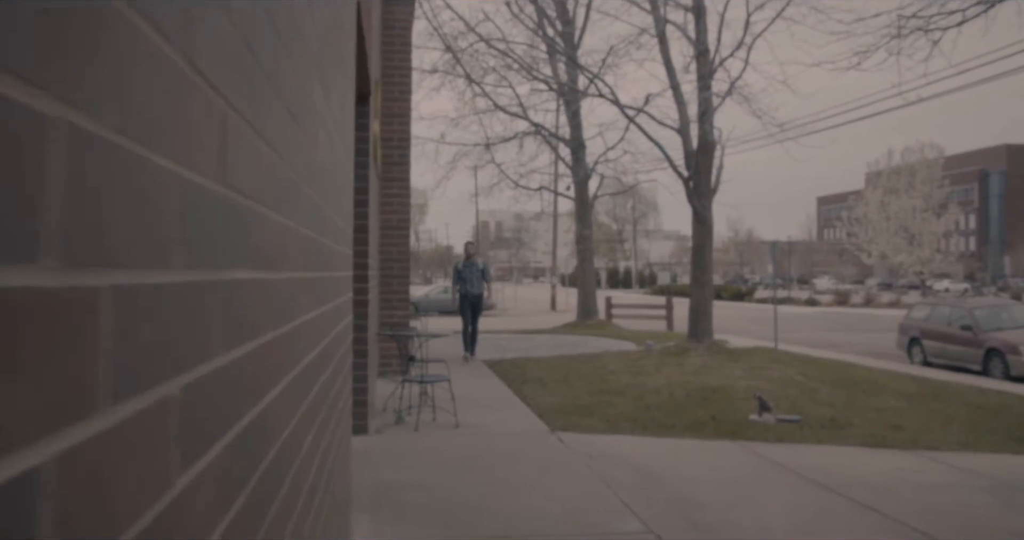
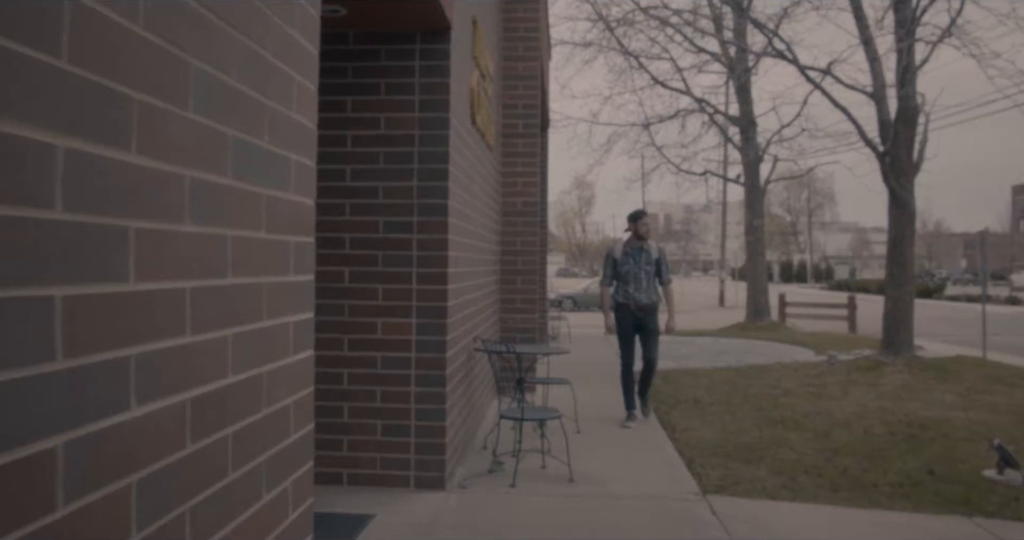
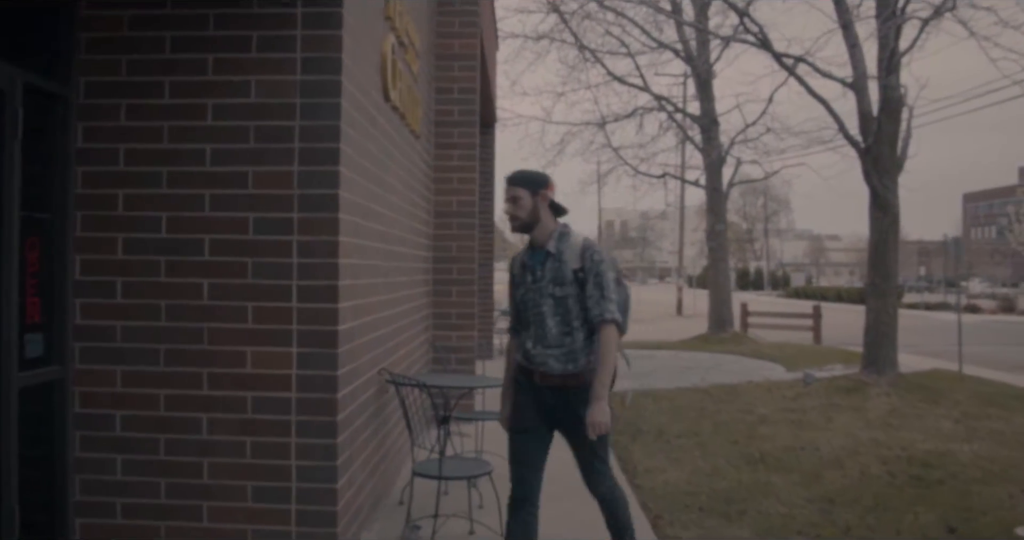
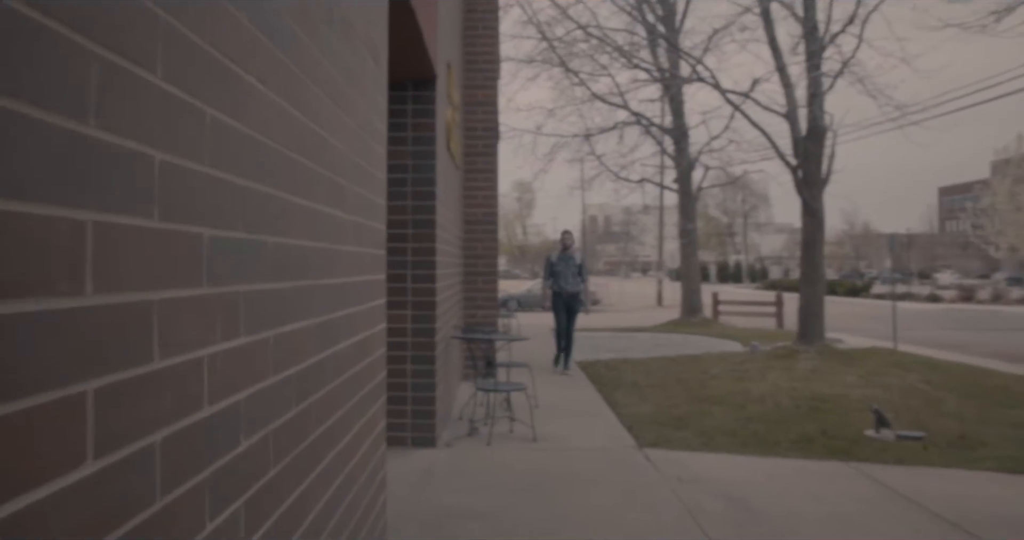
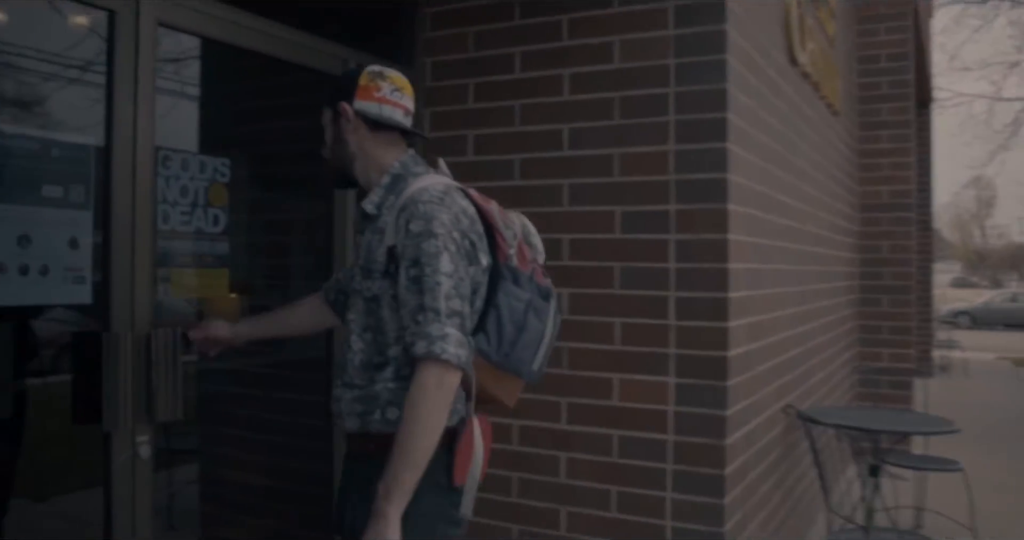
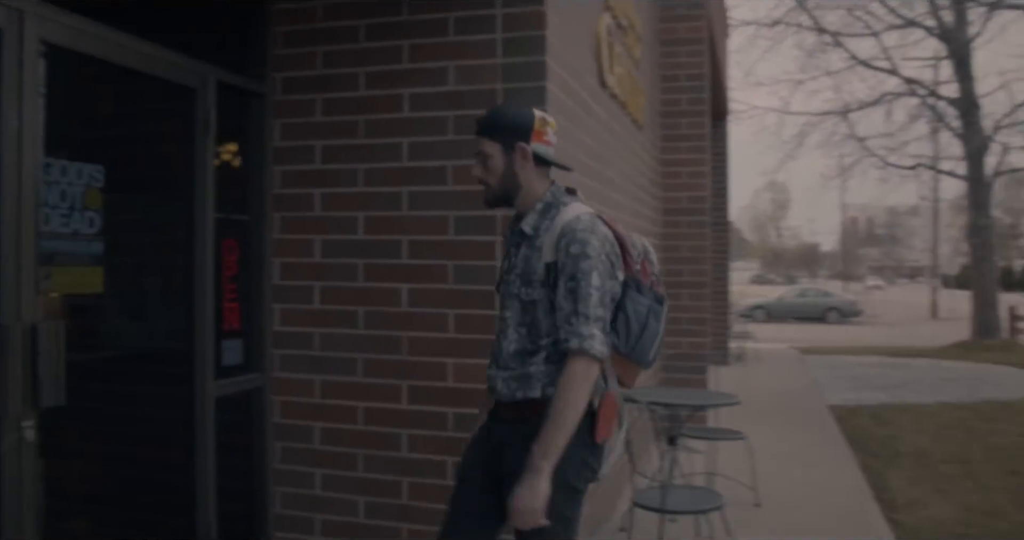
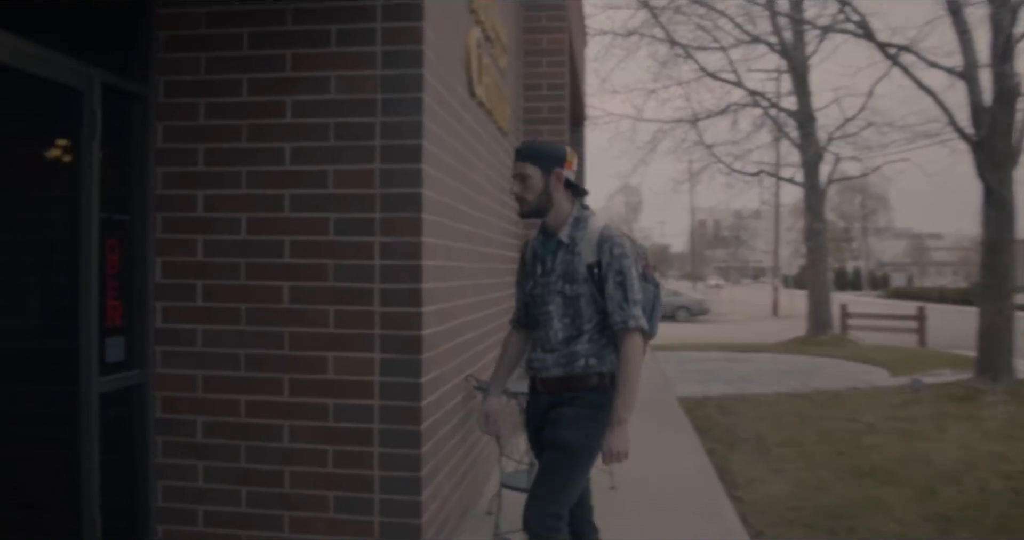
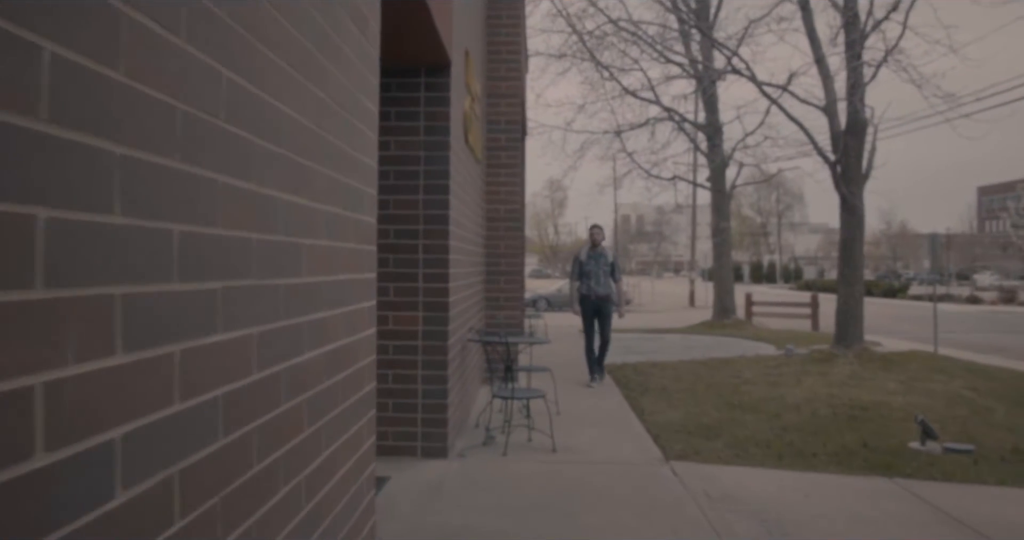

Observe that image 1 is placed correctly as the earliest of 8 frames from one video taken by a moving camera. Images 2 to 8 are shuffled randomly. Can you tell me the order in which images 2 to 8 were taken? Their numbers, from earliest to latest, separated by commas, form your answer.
4, 8, 2, 3, 7, 6, 5
